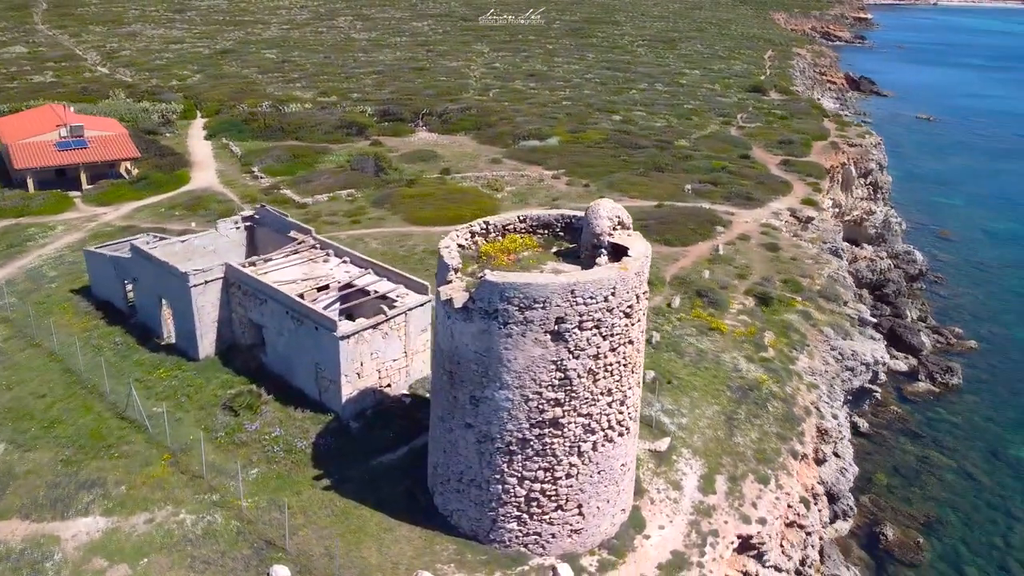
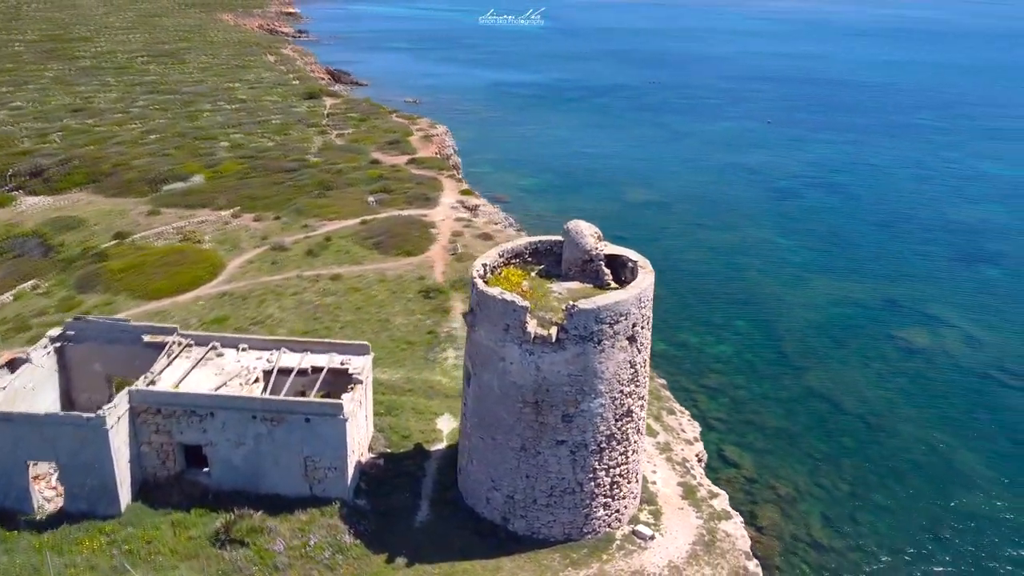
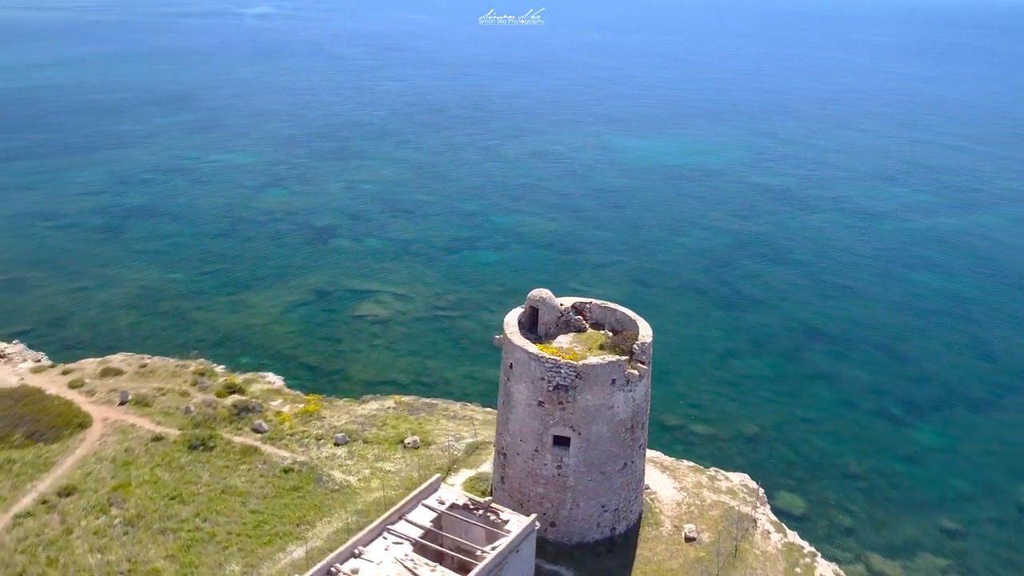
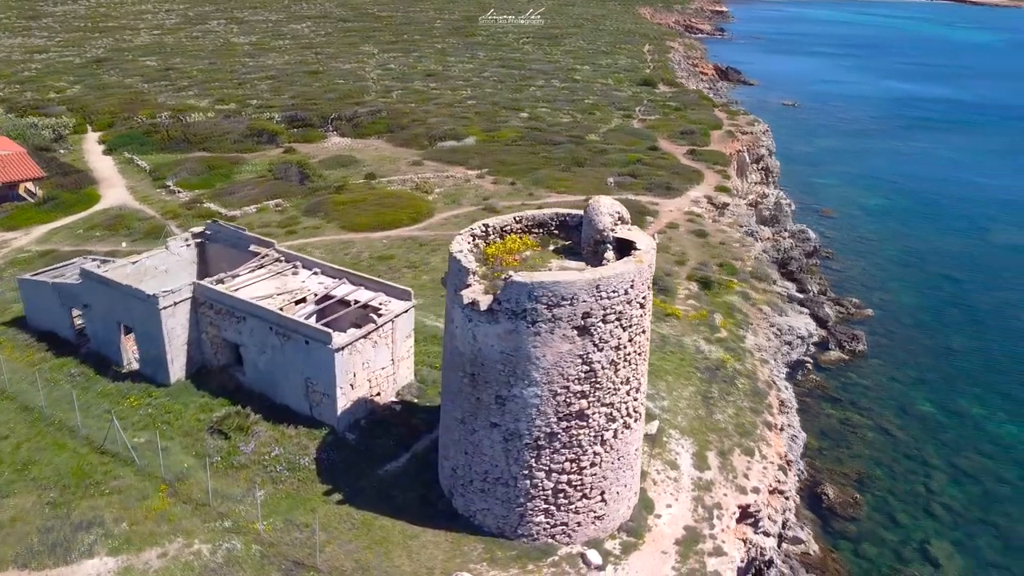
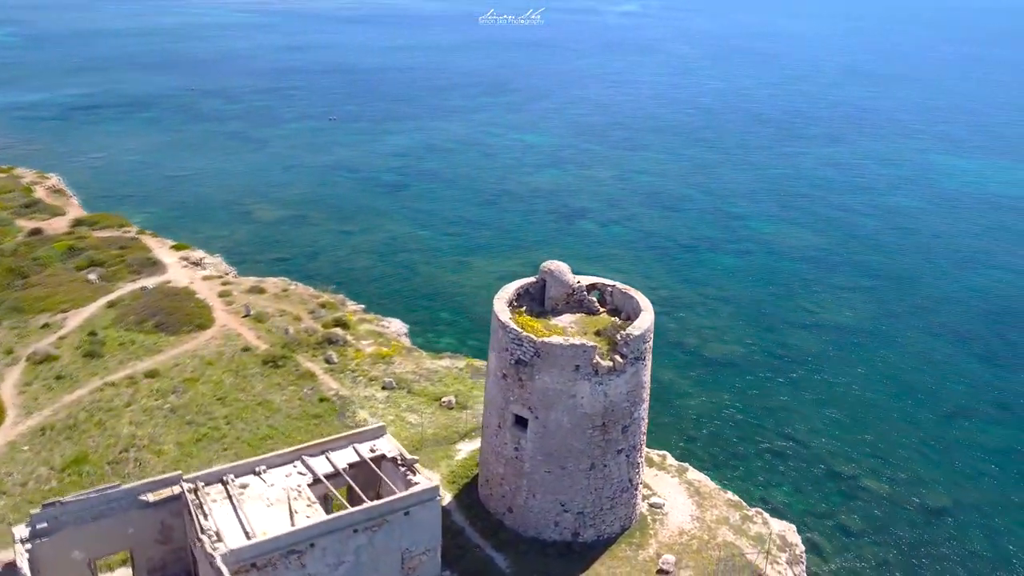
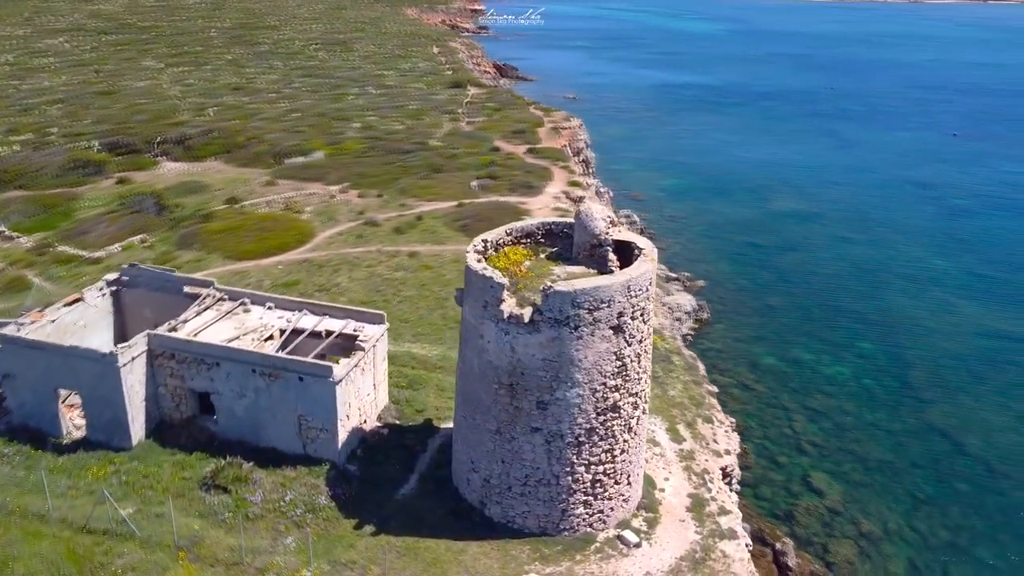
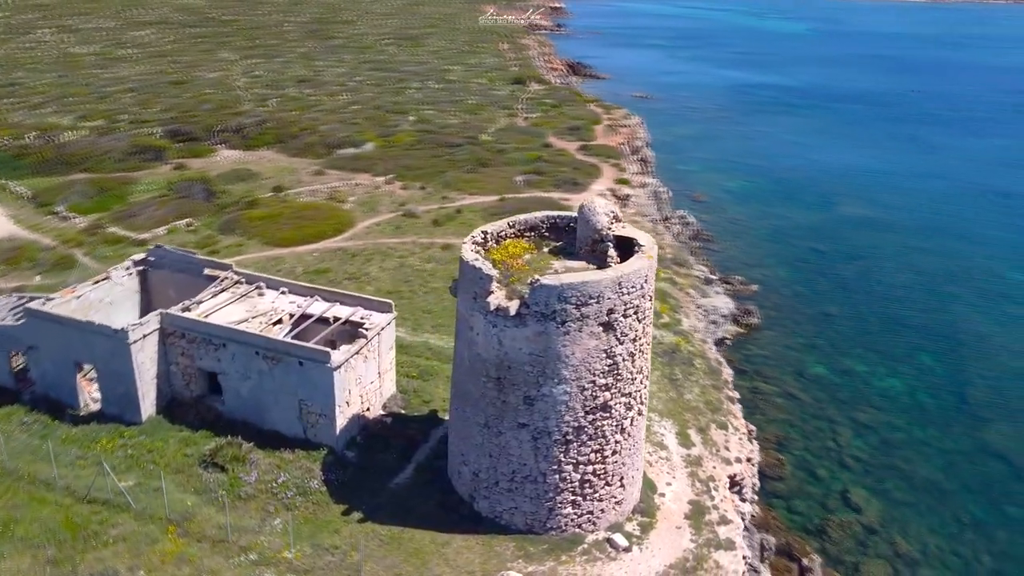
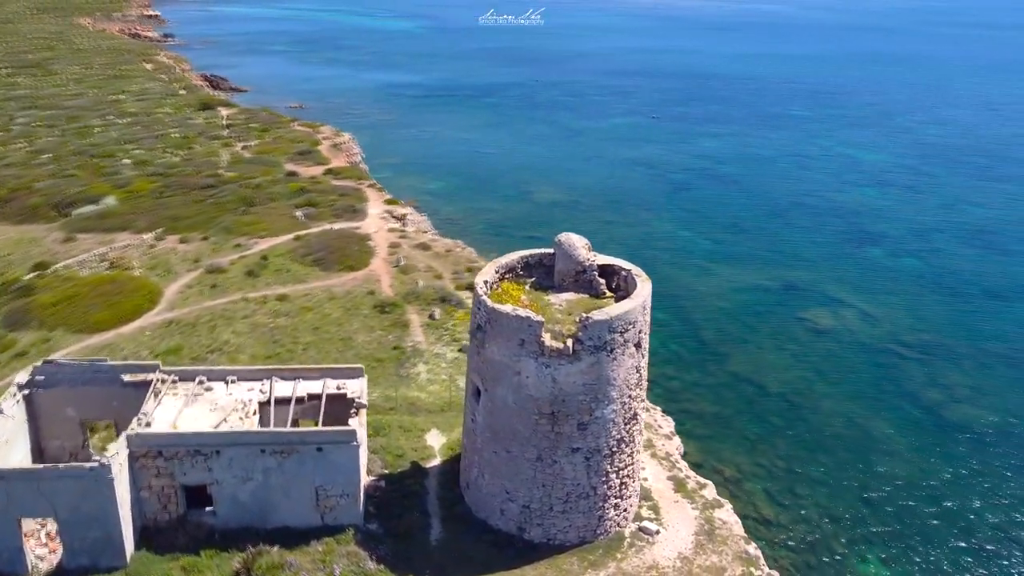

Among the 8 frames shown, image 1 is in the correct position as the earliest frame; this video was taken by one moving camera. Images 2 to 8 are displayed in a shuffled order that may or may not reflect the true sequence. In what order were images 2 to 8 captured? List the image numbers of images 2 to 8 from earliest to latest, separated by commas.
4, 7, 6, 2, 8, 5, 3
